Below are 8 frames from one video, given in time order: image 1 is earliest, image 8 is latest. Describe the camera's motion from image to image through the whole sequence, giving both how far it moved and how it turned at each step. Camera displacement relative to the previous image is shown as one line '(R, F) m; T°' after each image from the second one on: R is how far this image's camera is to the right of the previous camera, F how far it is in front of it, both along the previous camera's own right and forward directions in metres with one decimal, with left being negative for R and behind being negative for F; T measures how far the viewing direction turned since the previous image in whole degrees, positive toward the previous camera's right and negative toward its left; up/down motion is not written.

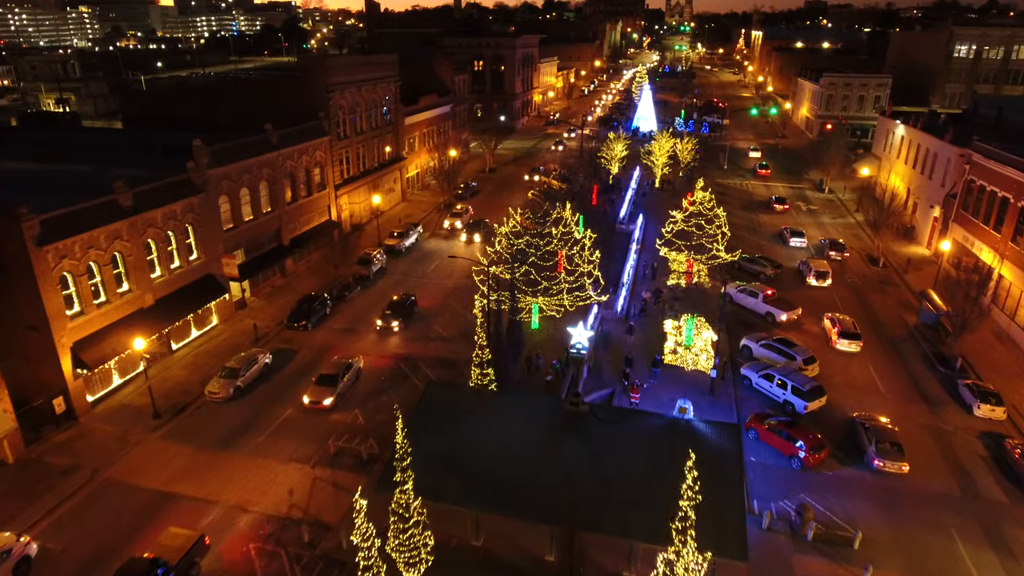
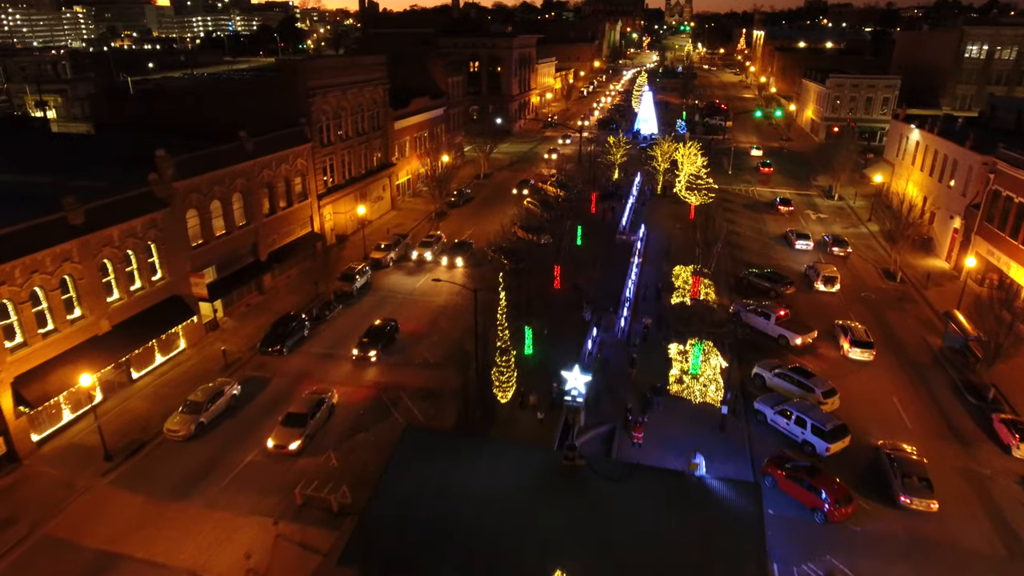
(+0.5, +2.7) m; 0°
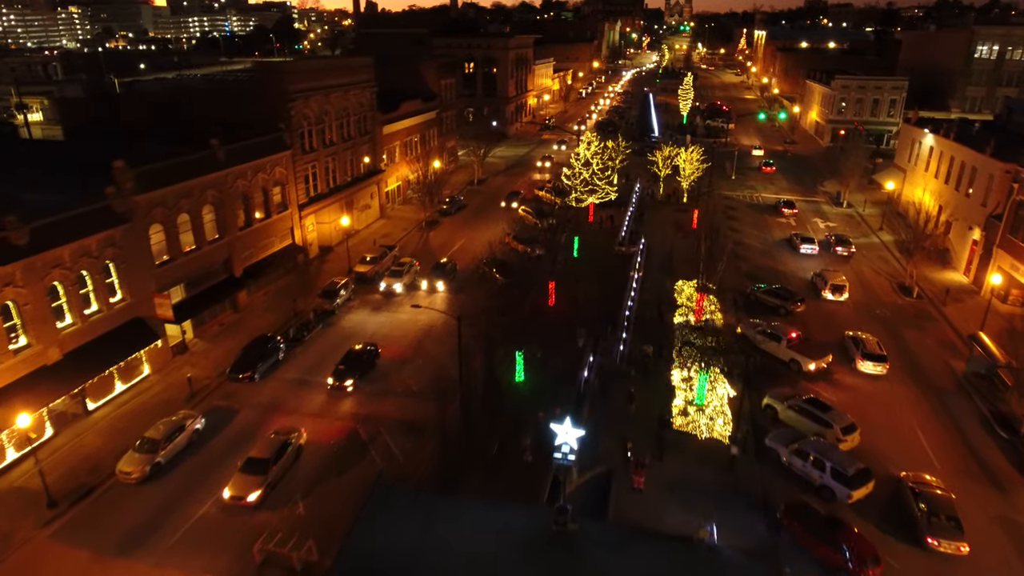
(+0.5, +2.4) m; 0°
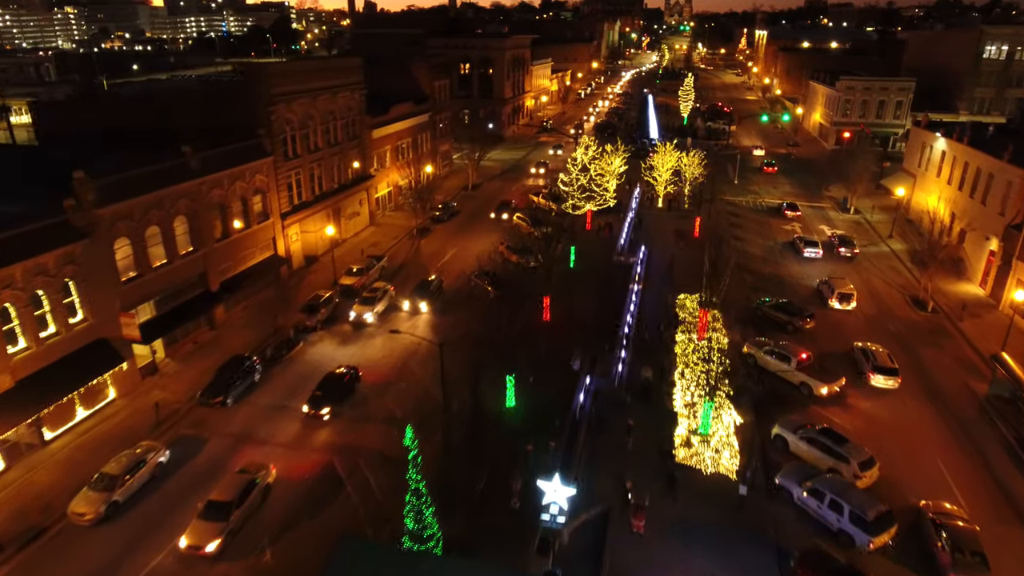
(+0.5, +2.0) m; 0°
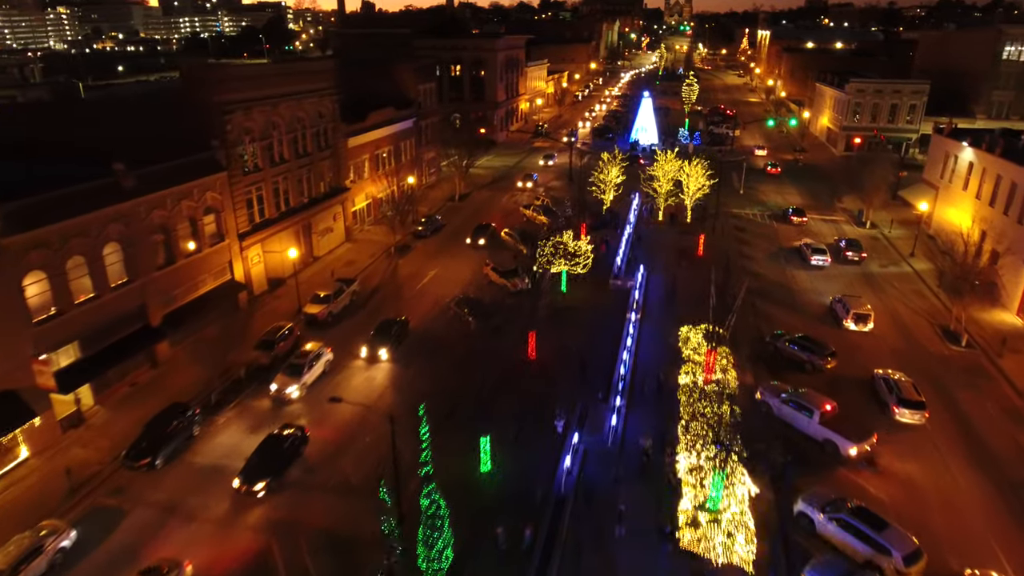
(+1.1, +4.0) m; 0°
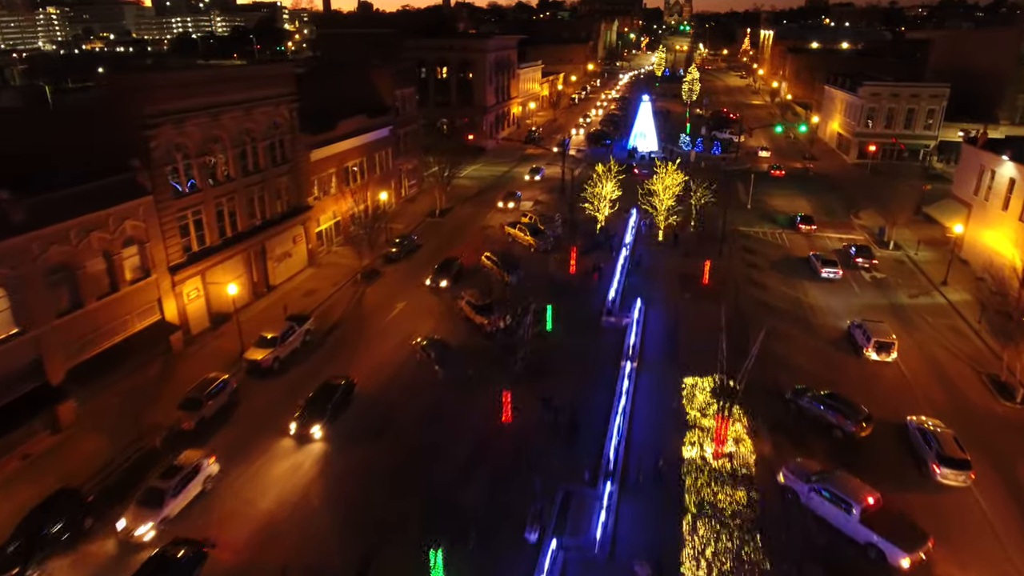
(+1.4, +4.9) m; 0°
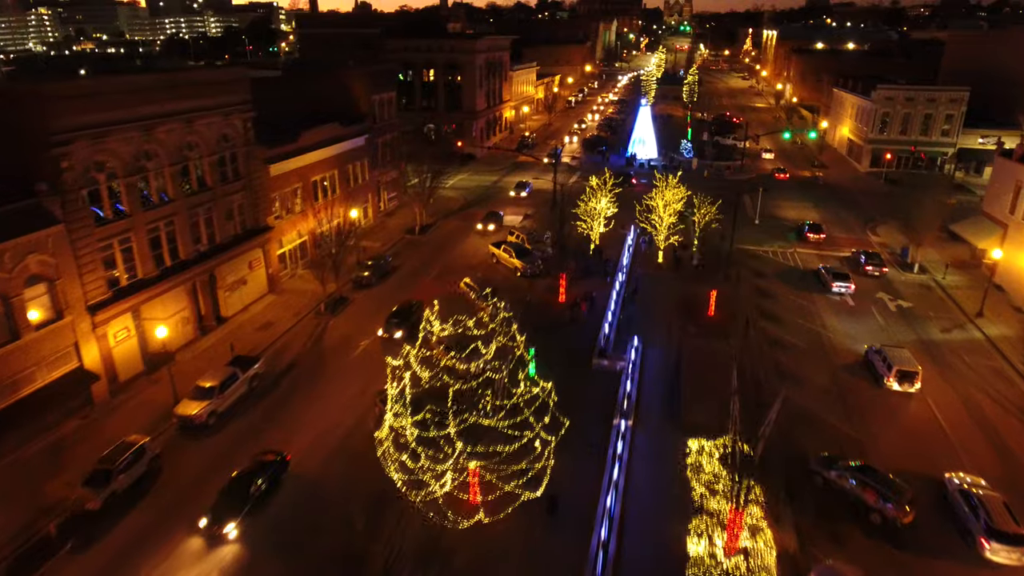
(+1.2, +4.2) m; 0°
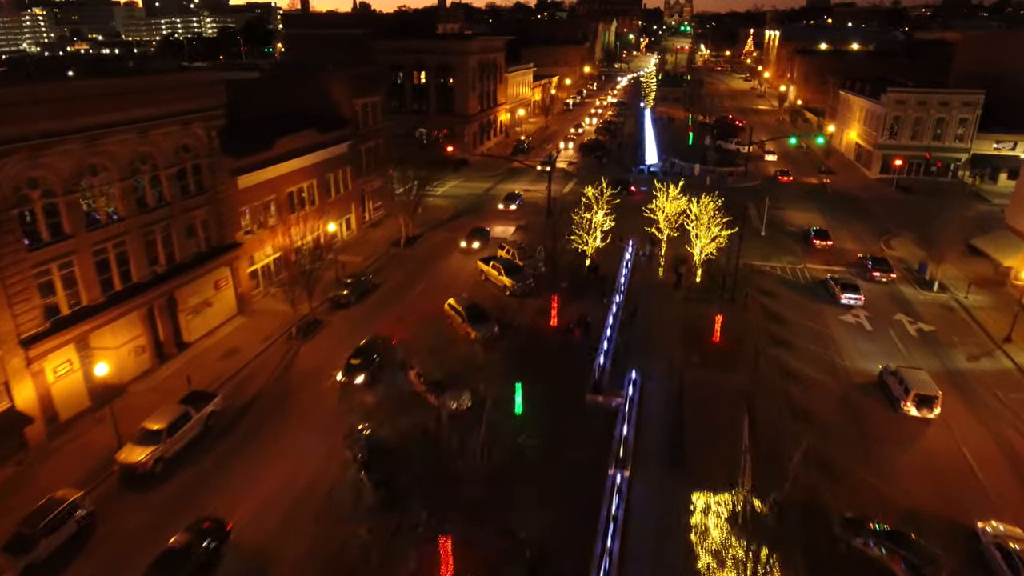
(+0.8, +2.8) m; 0°
